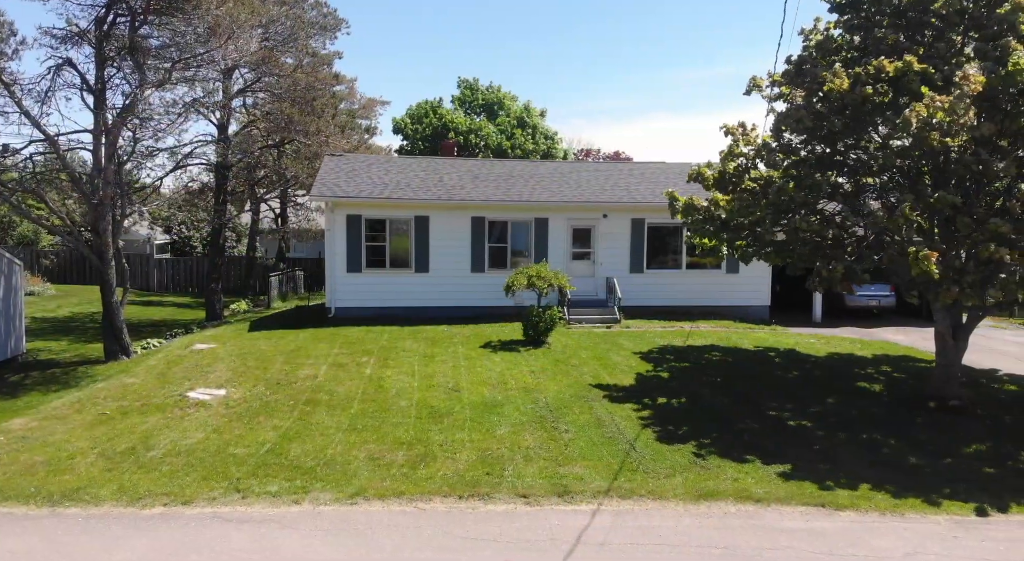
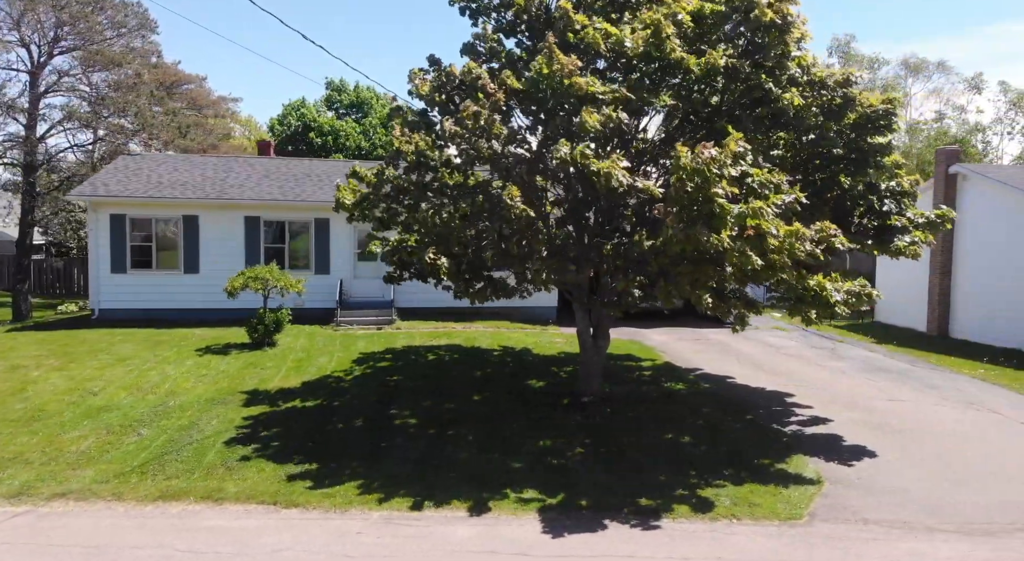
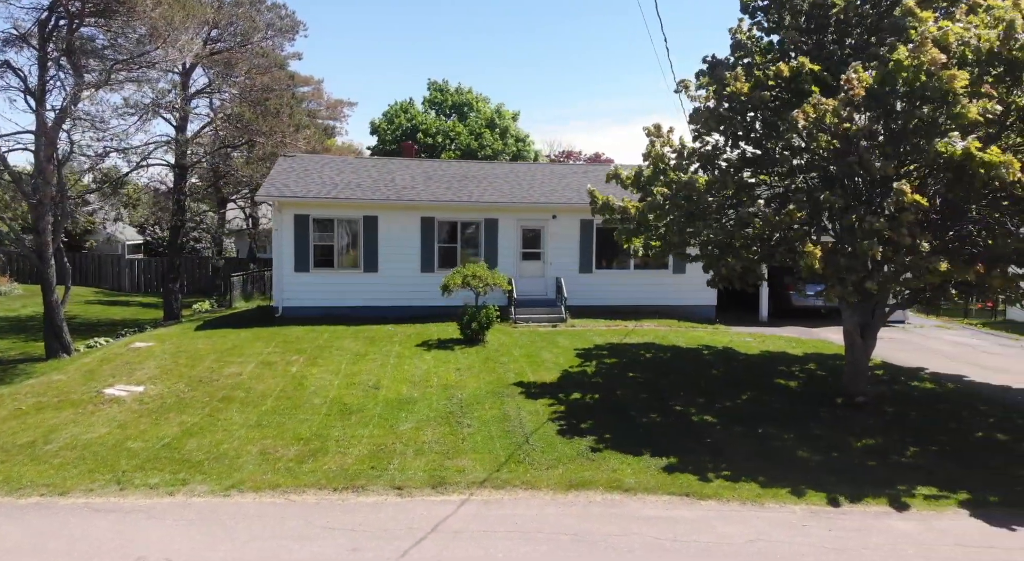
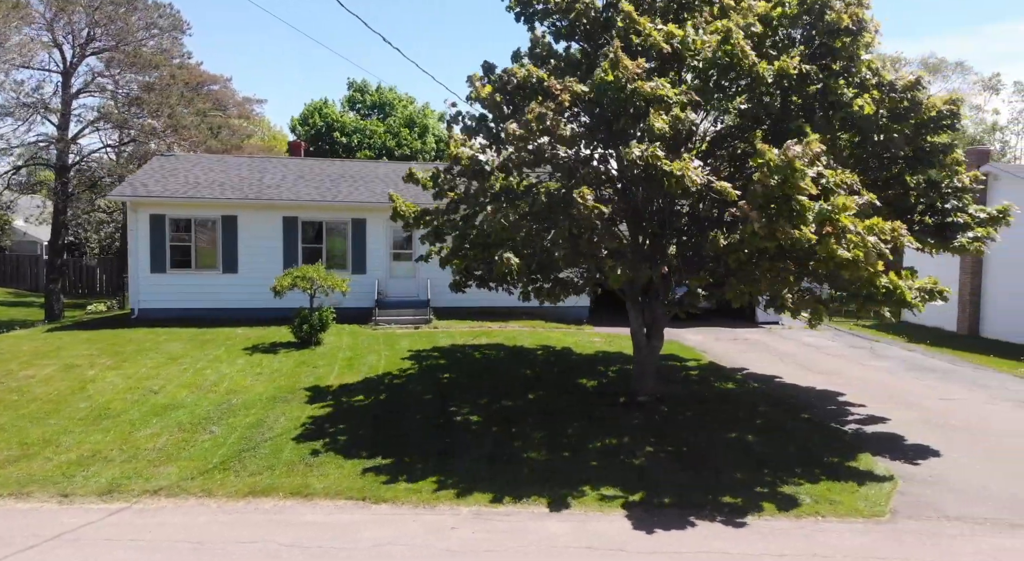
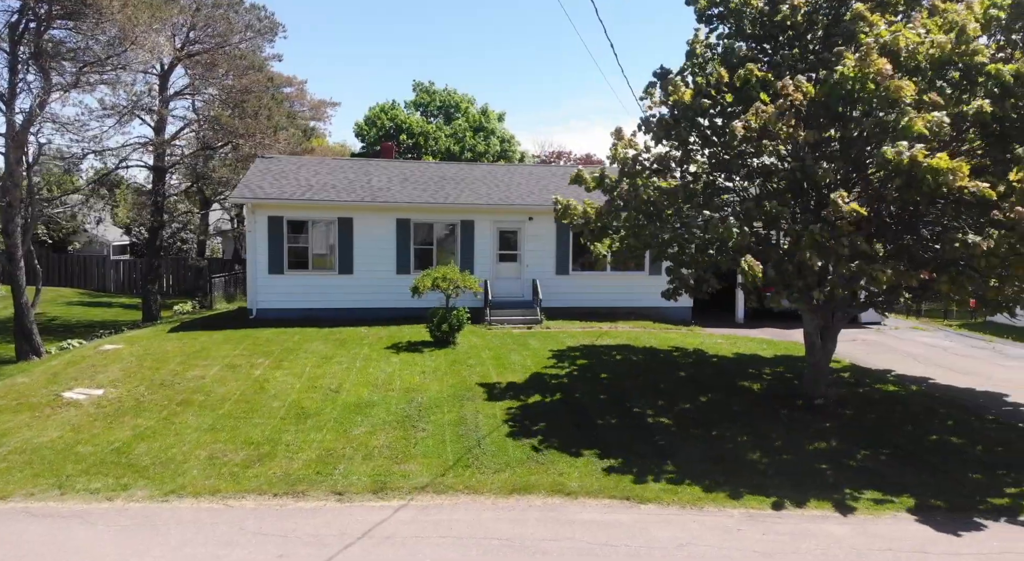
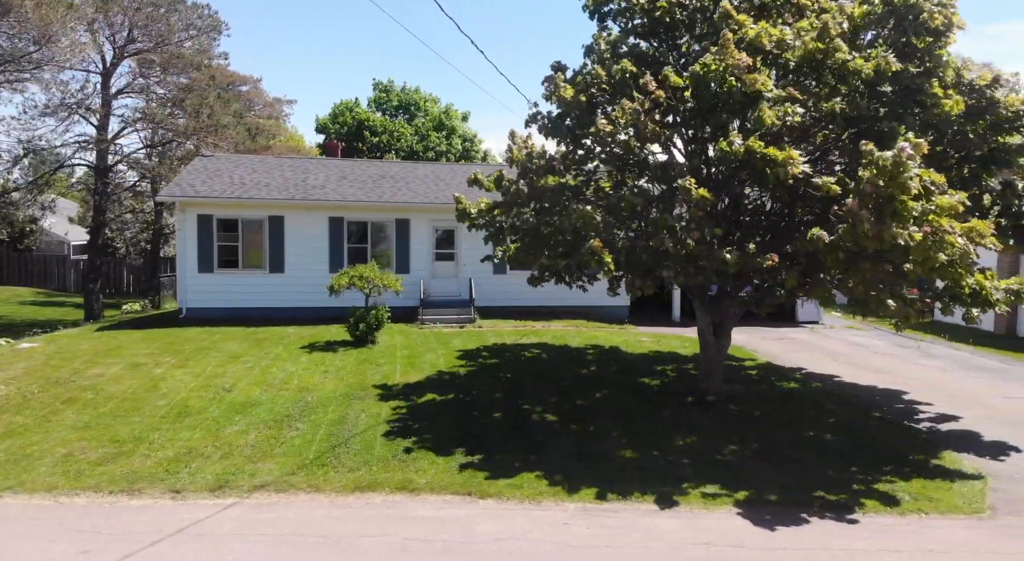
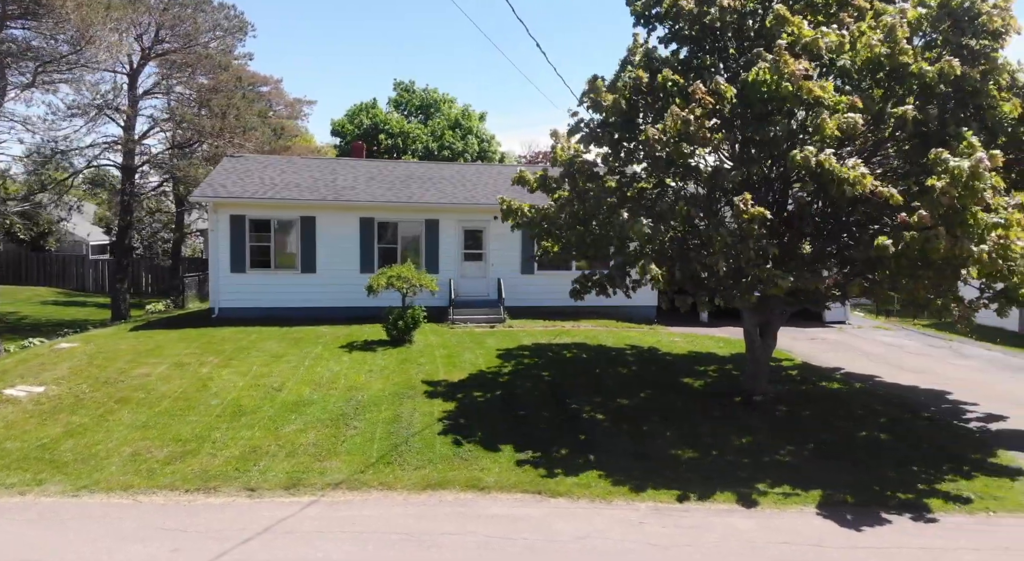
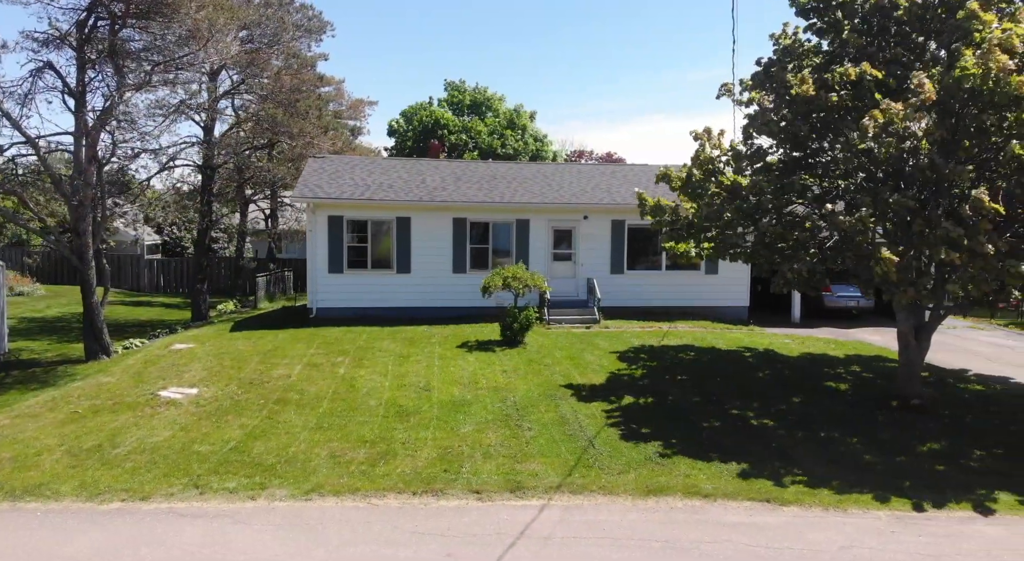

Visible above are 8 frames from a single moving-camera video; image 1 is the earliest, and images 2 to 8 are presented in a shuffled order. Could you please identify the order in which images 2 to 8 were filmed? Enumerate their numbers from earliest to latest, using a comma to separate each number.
8, 3, 5, 7, 6, 4, 2
